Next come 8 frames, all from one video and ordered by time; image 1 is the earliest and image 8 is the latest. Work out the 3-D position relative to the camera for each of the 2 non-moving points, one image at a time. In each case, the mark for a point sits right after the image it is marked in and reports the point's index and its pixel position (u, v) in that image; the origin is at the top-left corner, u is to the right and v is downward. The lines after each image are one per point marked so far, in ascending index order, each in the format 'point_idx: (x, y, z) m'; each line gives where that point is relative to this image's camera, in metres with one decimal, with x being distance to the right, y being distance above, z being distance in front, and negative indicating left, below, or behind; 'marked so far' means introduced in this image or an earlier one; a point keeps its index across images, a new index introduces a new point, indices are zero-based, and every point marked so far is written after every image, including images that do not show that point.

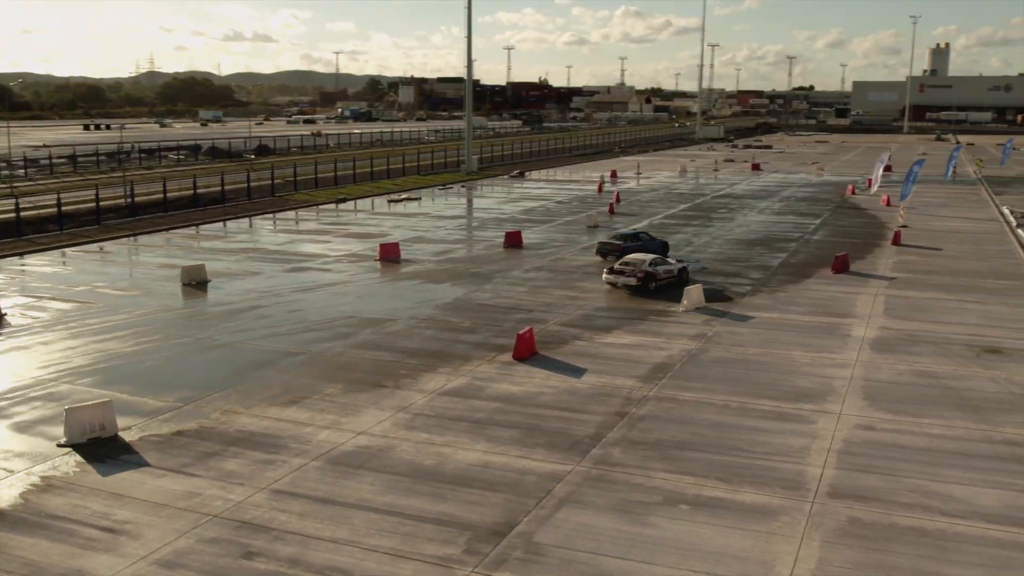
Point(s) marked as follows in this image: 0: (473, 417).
0: (-0.6, -2.1, +15.9) m
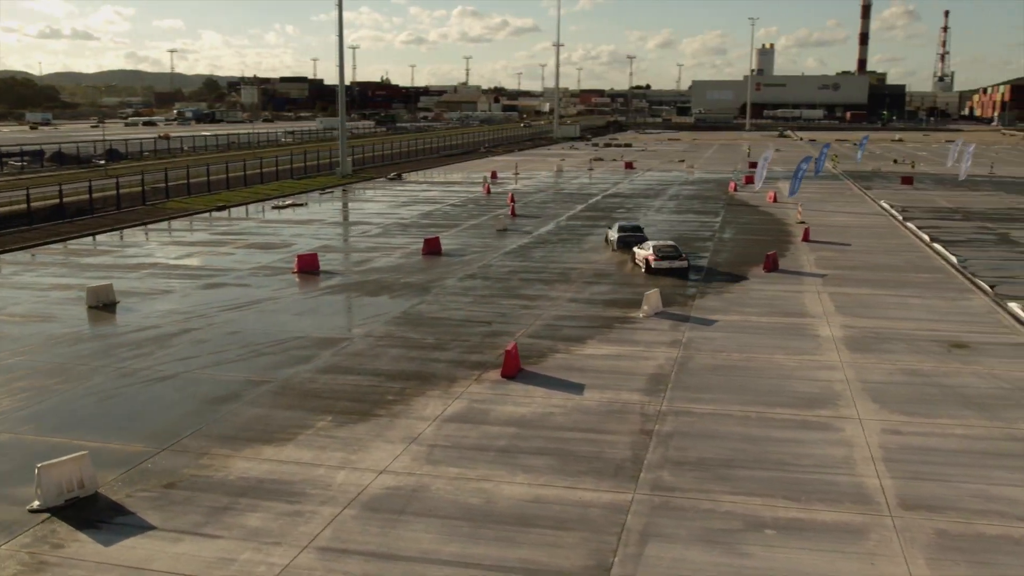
0: (-0.3, -2.4, +14.8) m
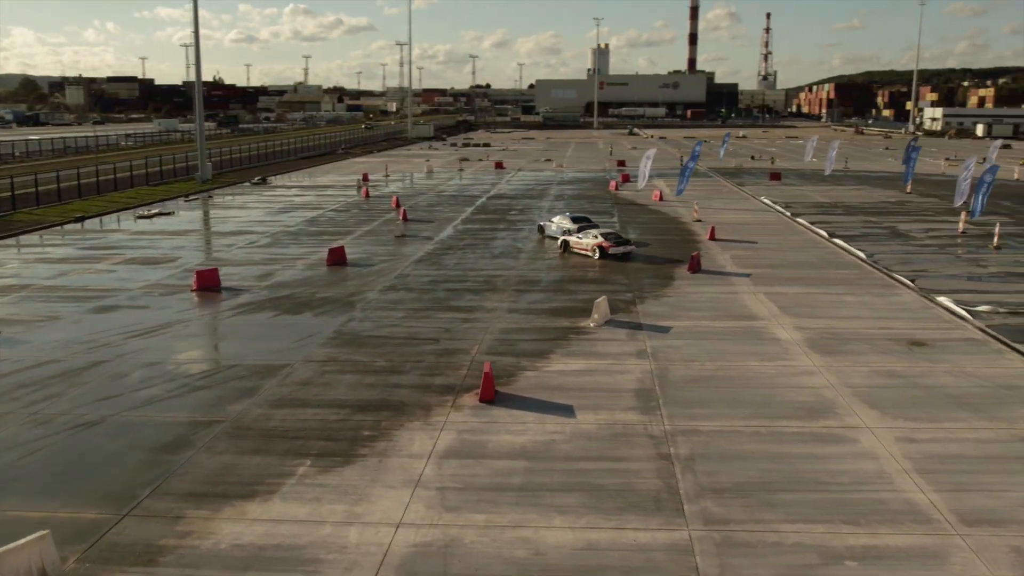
0: (0.0, -2.6, +13.3) m
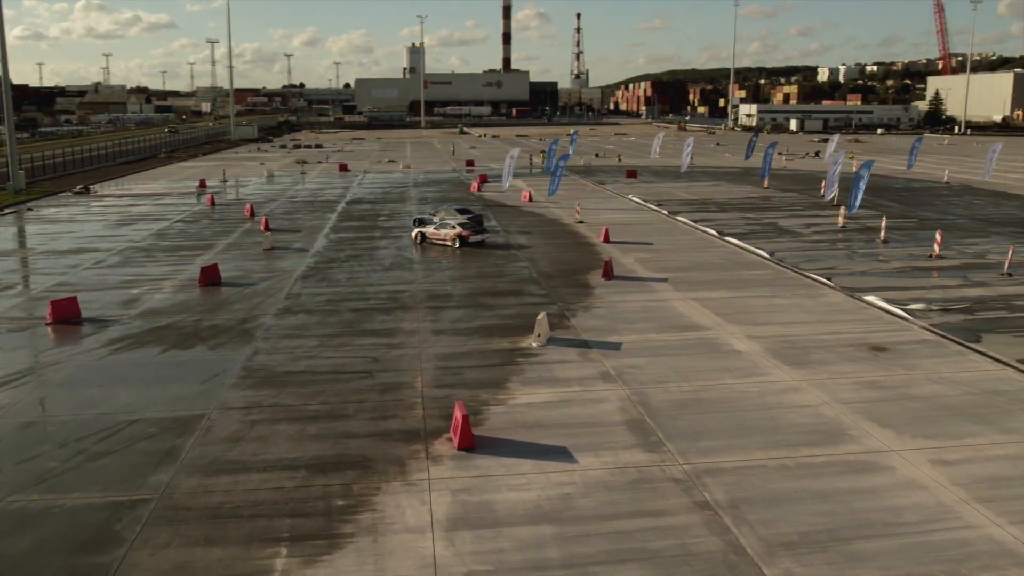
0: (+0.4, -3.0, +11.0) m
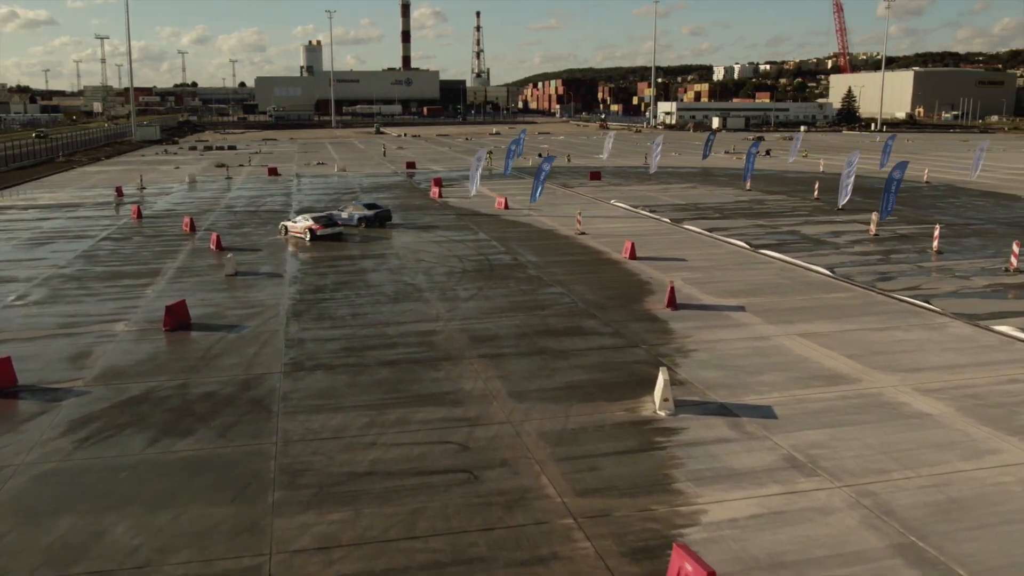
0: (+3.2, -3.8, +6.0) m
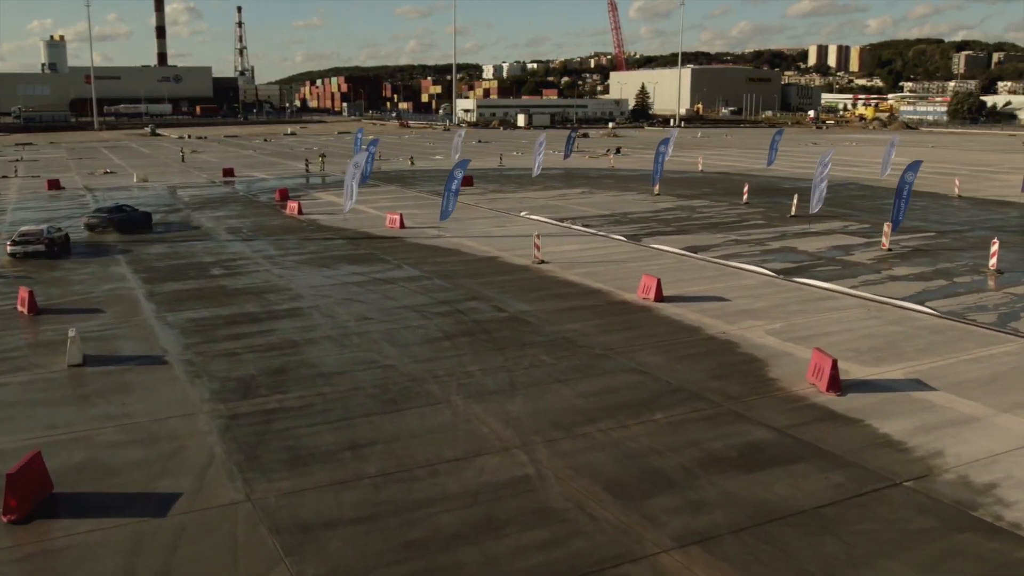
0: (+8.4, -4.8, -1.3) m
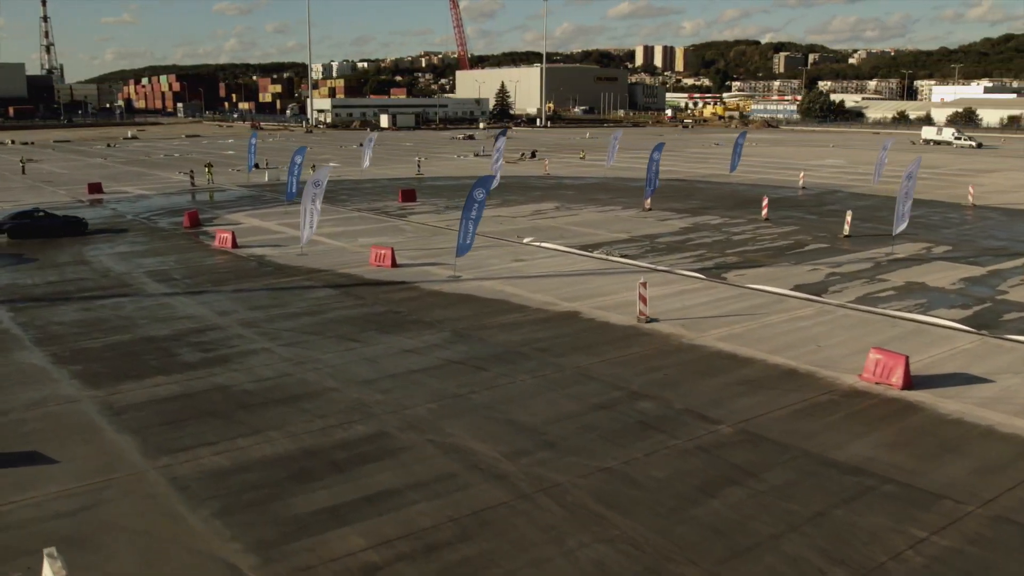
0: (+15.0, -5.7, -6.6) m
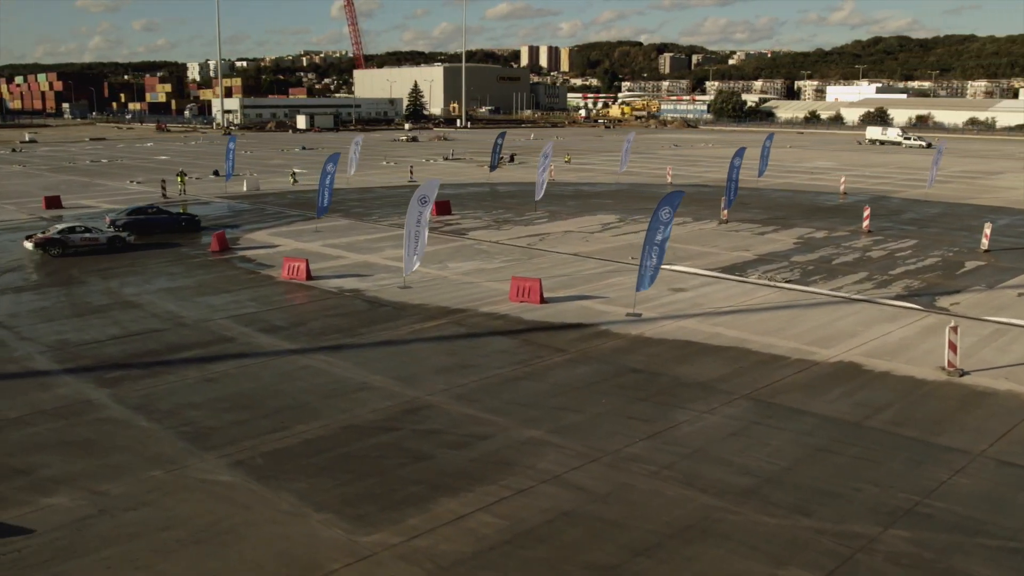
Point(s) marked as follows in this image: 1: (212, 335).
0: (+22.5, -6.1, -8.6) m
1: (-5.5, -0.9, +18.1) m
